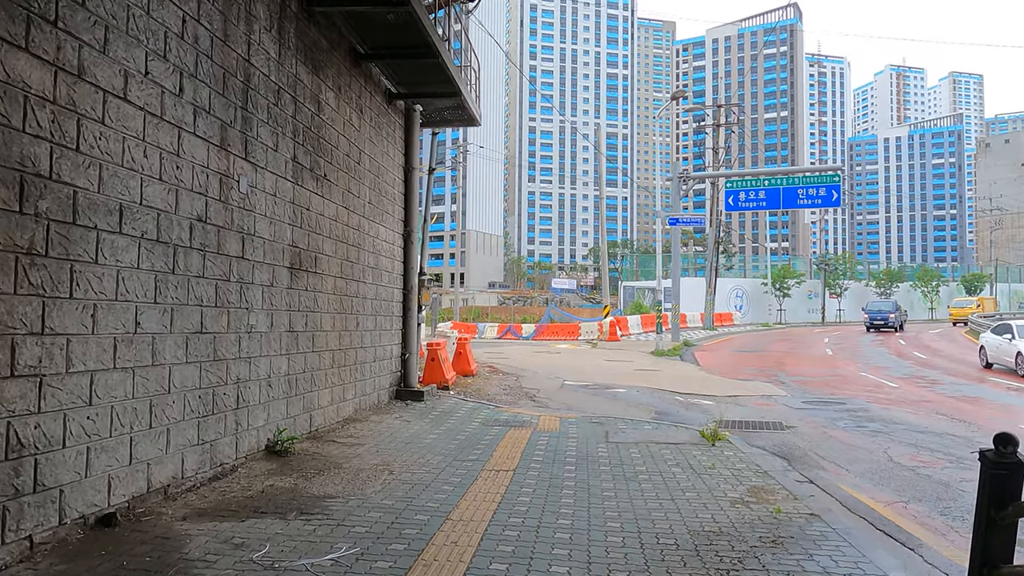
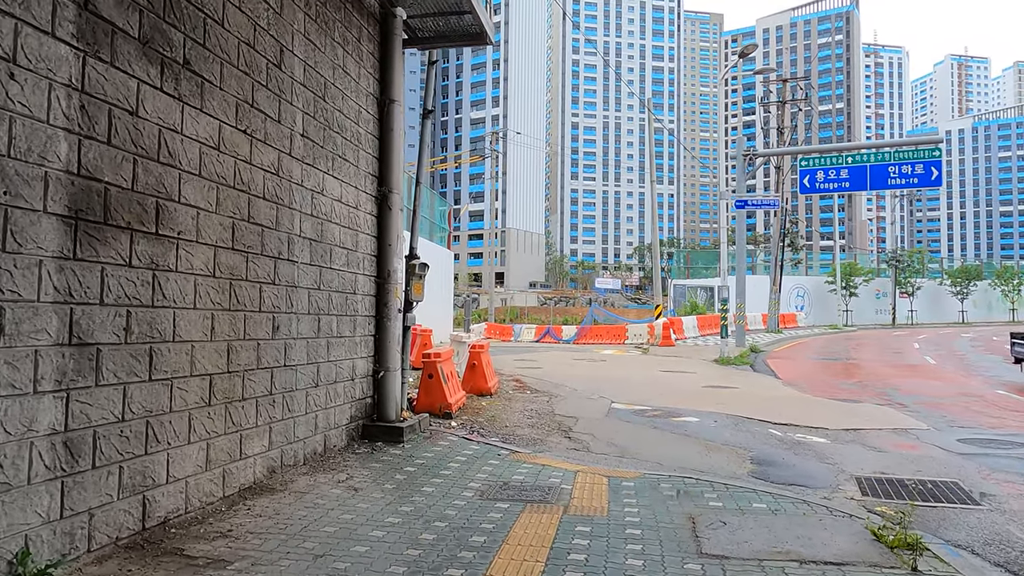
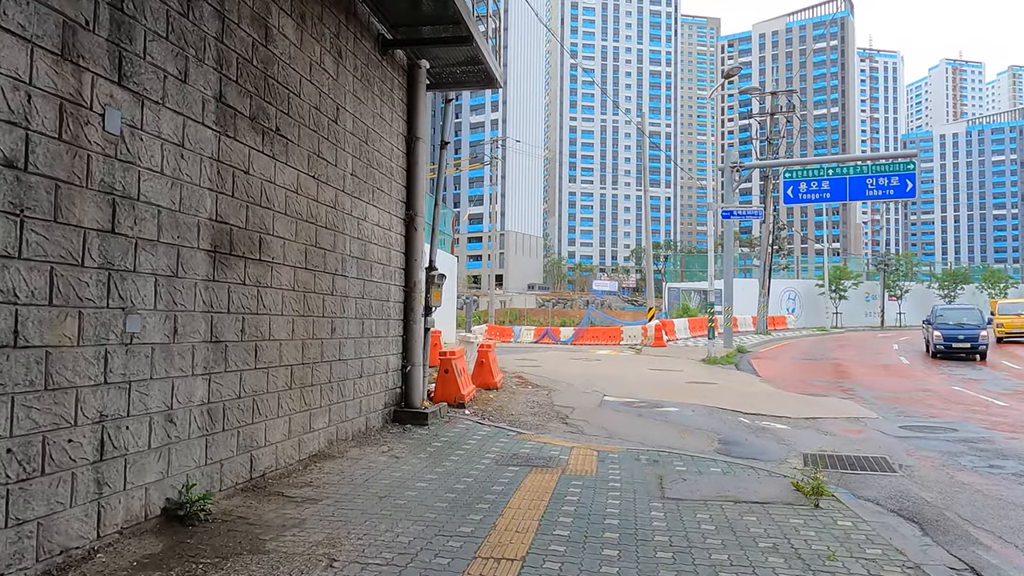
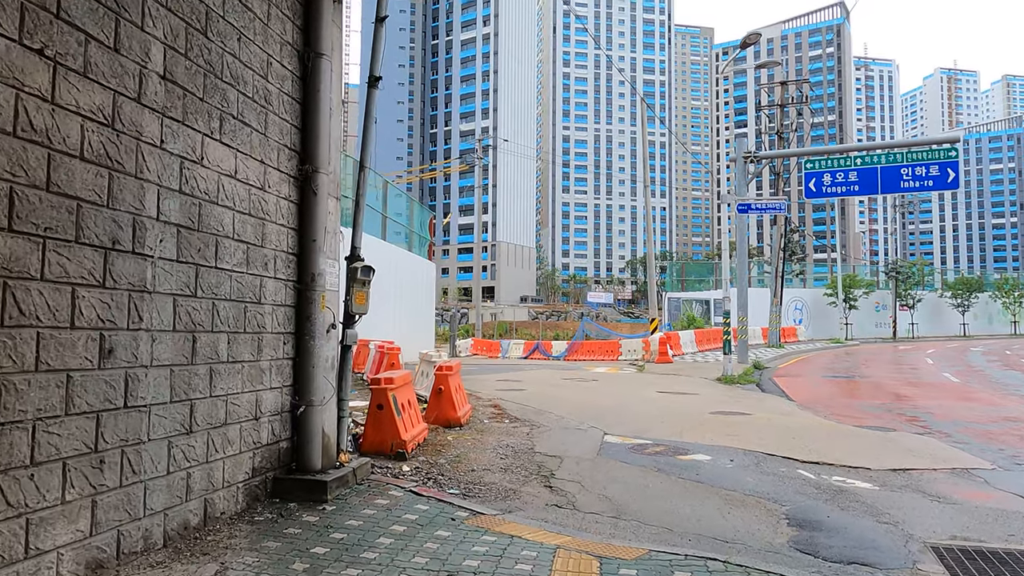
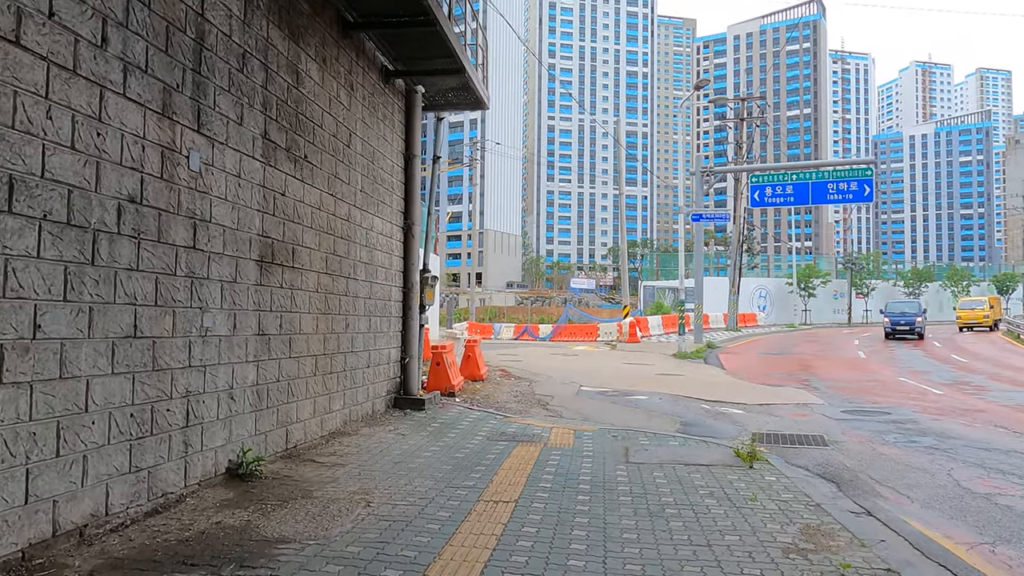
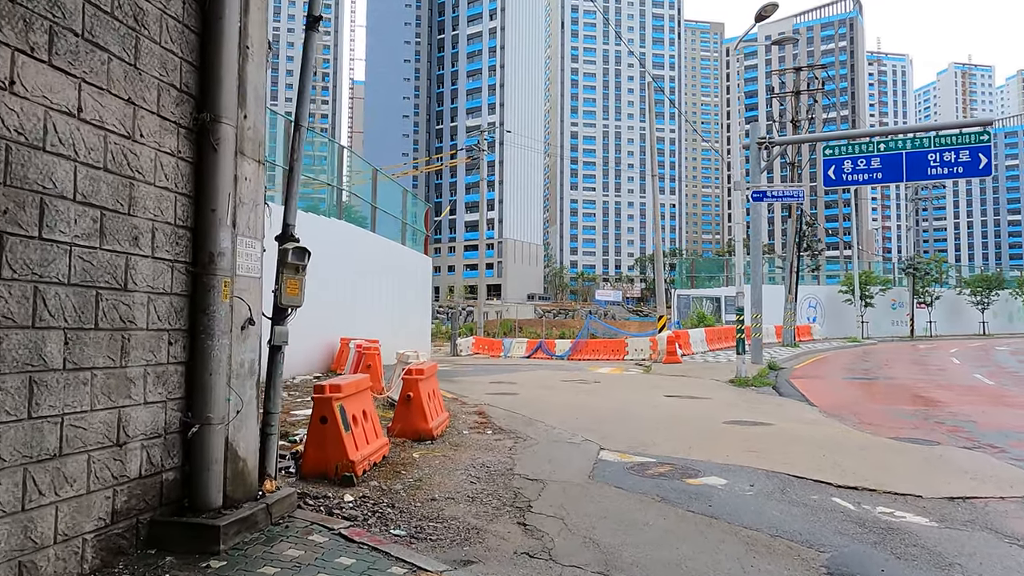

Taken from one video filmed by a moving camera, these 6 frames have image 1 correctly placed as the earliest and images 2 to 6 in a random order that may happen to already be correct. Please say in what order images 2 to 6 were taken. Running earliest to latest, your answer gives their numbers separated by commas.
5, 3, 2, 4, 6
